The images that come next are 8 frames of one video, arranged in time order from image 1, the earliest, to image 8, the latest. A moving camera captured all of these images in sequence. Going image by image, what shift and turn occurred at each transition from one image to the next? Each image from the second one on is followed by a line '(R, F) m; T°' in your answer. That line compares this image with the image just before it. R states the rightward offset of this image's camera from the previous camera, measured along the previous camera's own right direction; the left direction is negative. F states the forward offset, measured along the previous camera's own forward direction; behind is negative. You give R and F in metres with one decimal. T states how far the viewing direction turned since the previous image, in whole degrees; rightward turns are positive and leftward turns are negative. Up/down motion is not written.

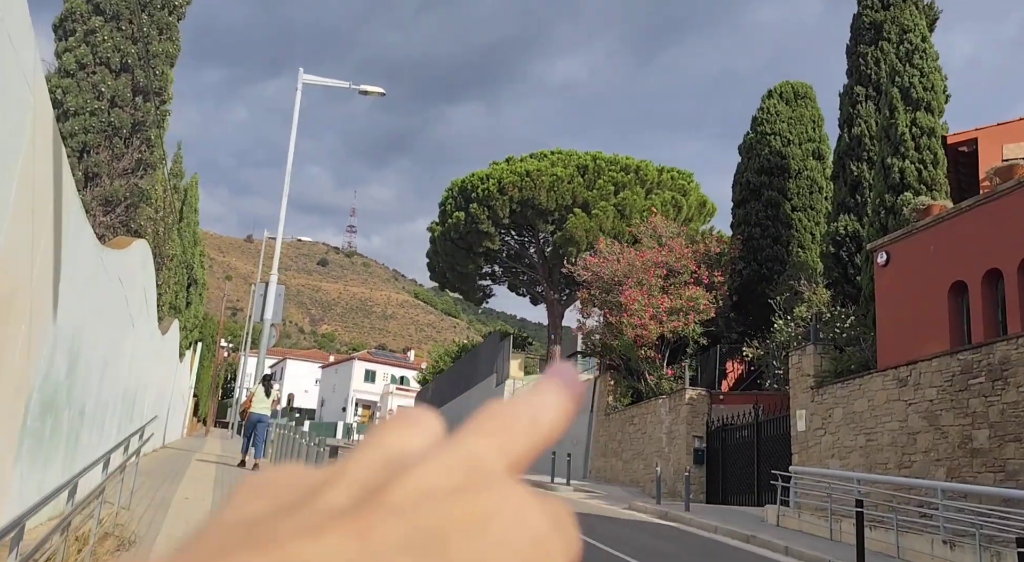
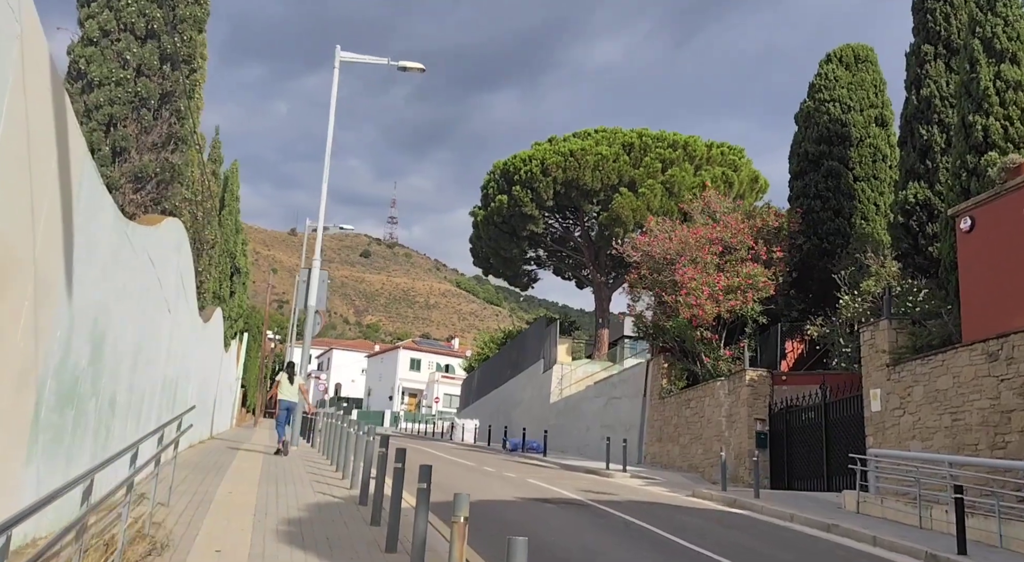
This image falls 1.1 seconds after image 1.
(-0.2, +0.8) m; -3°
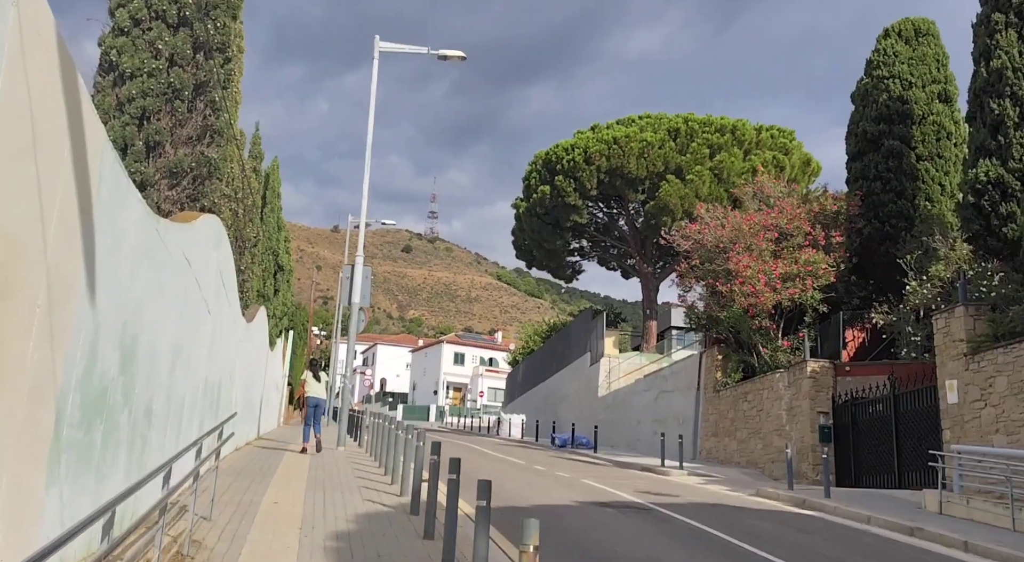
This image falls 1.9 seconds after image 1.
(-0.2, +0.6) m; -3°
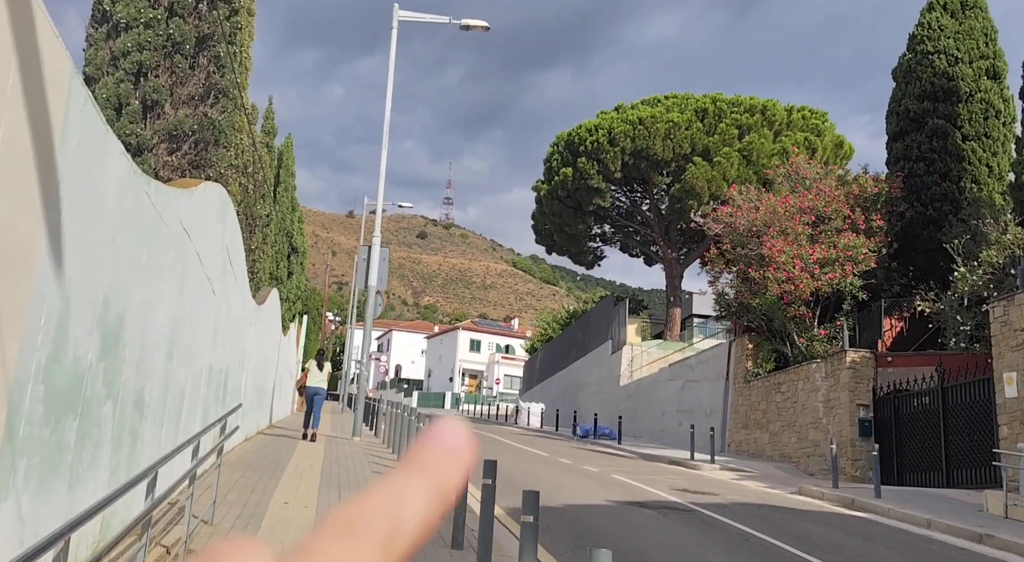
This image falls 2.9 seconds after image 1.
(-0.2, +0.8) m; -1°
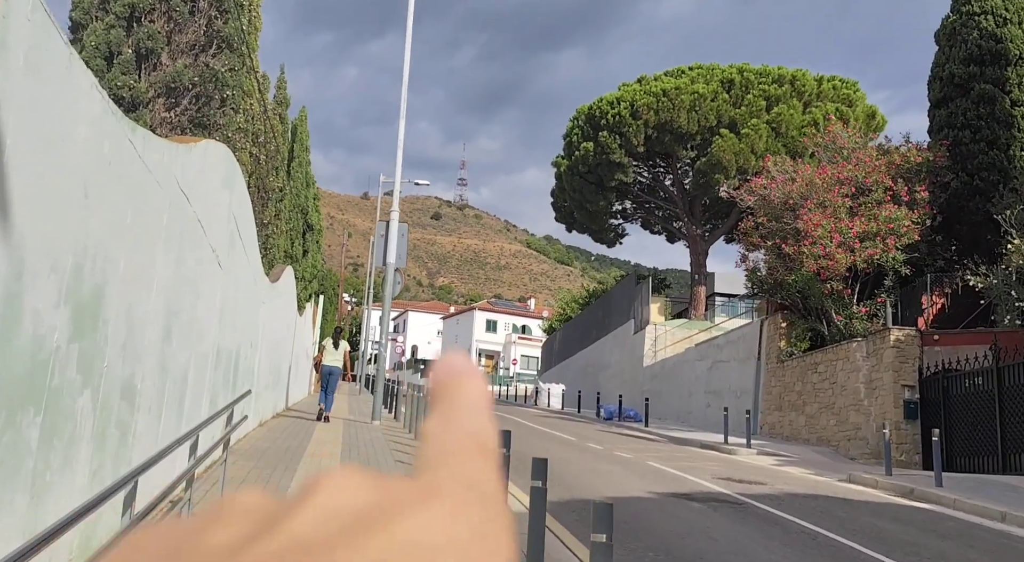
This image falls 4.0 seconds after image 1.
(-0.2, +0.8) m; -1°
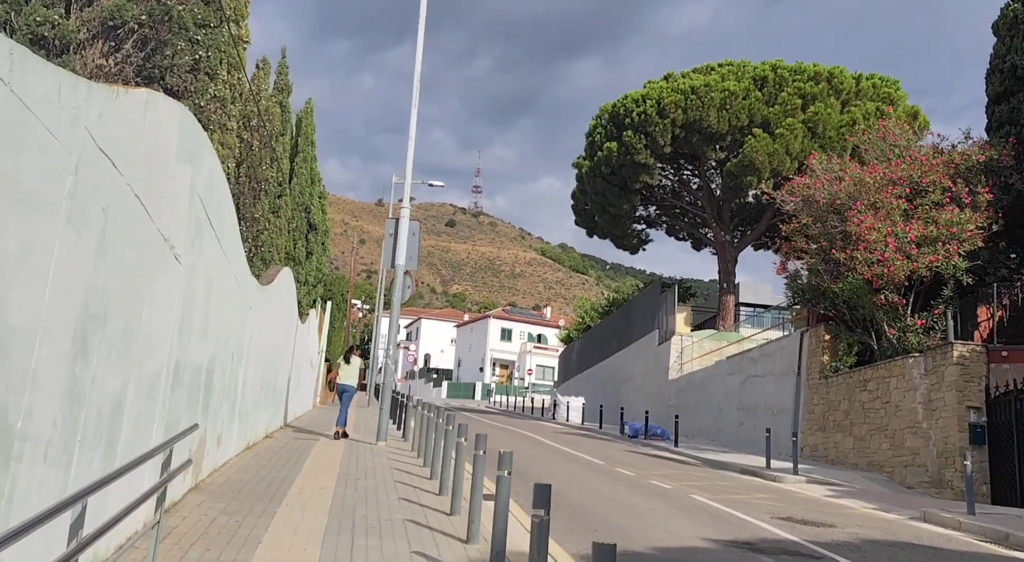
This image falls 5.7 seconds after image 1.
(-0.1, +1.5) m; -1°
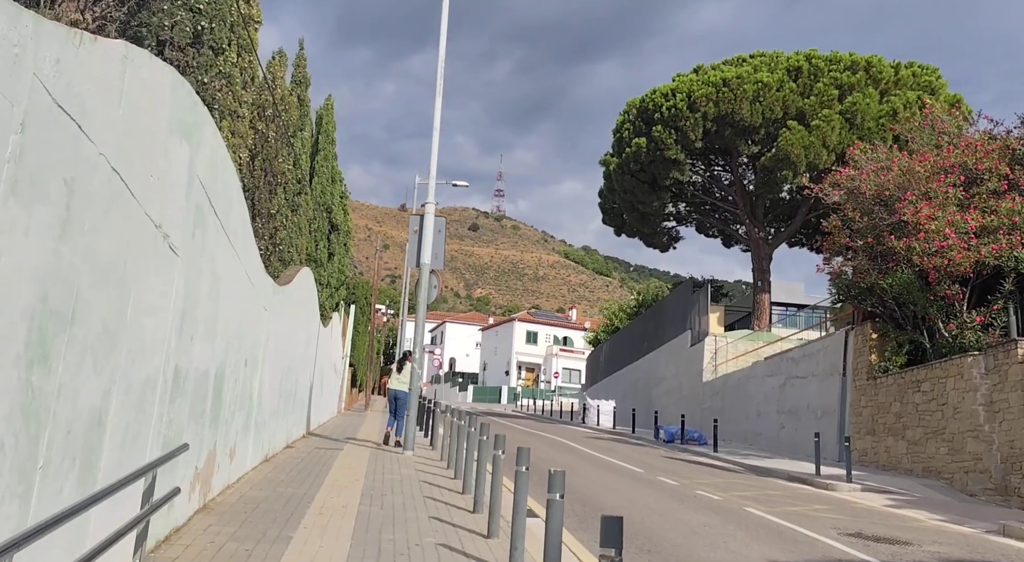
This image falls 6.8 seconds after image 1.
(-0.1, +0.8) m; -2°
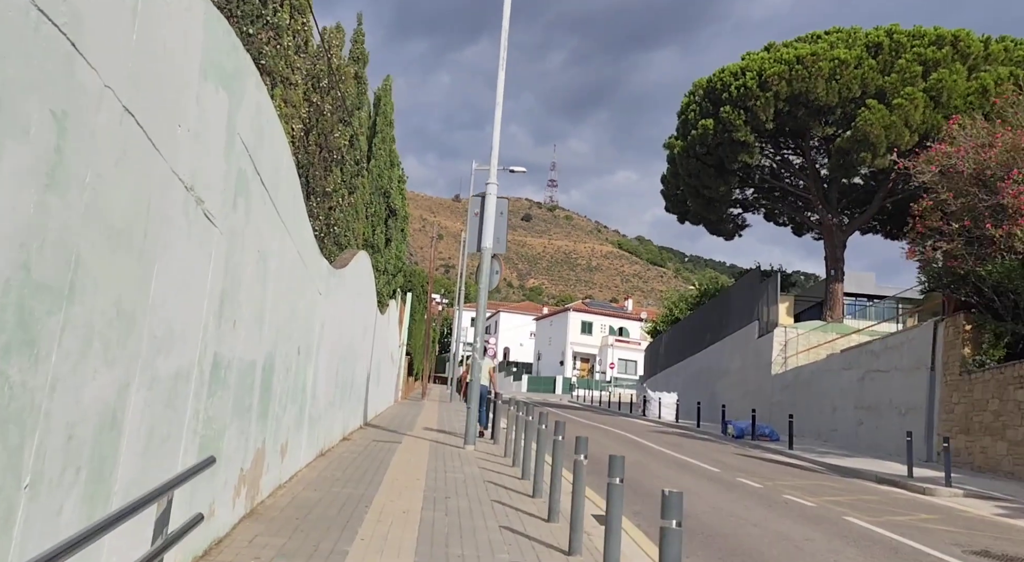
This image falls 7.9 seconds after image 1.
(-0.2, +0.8) m; -4°
